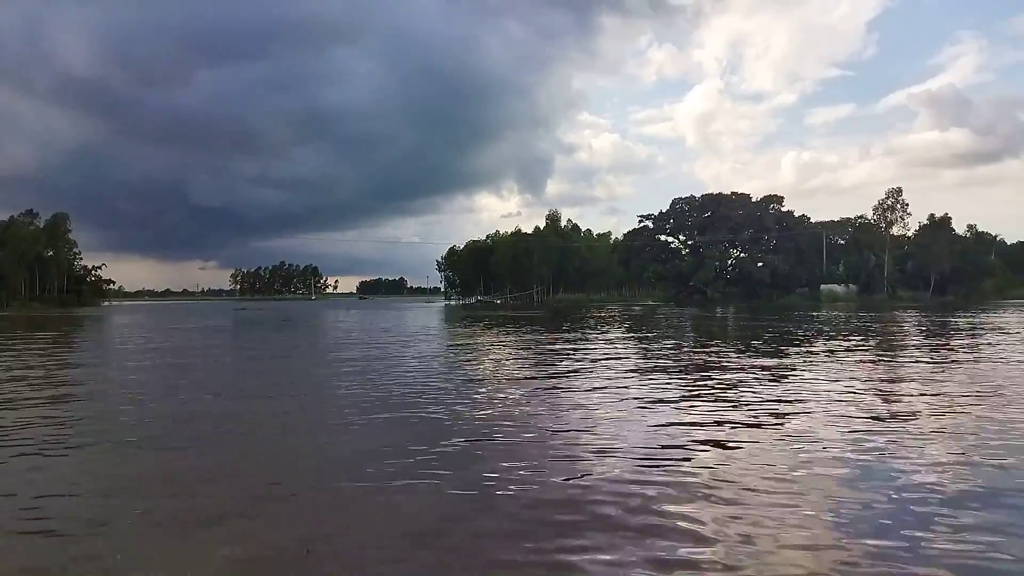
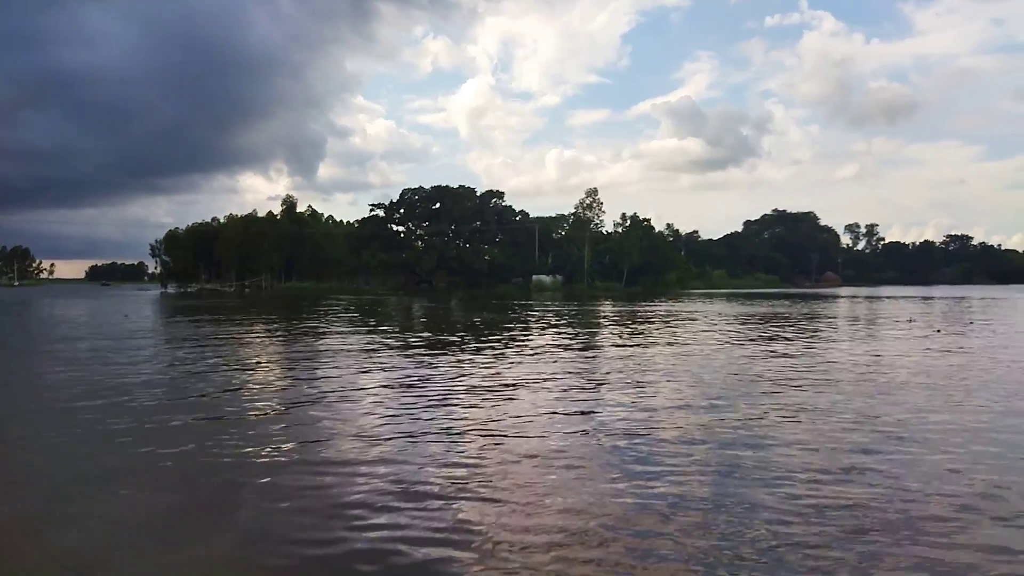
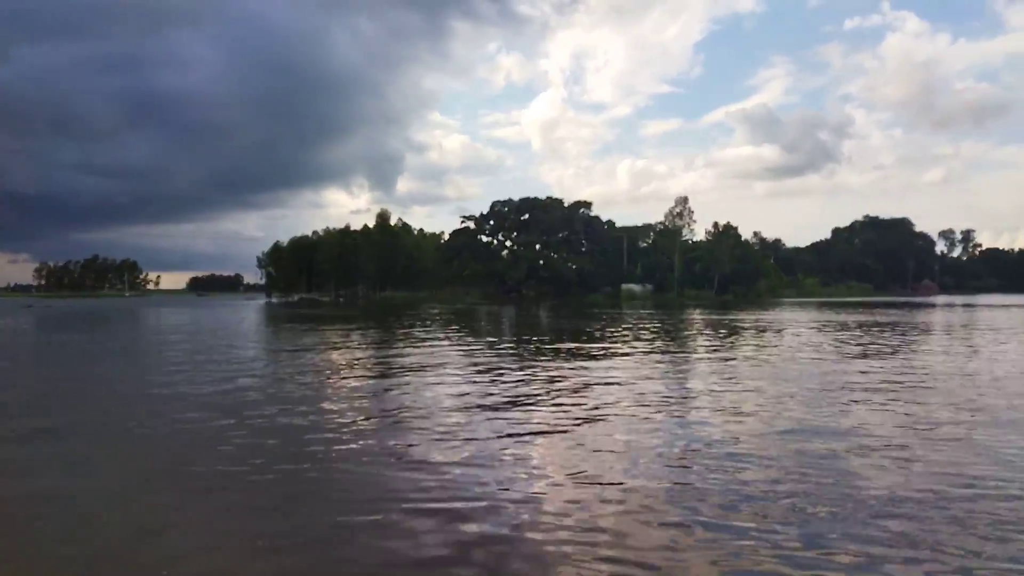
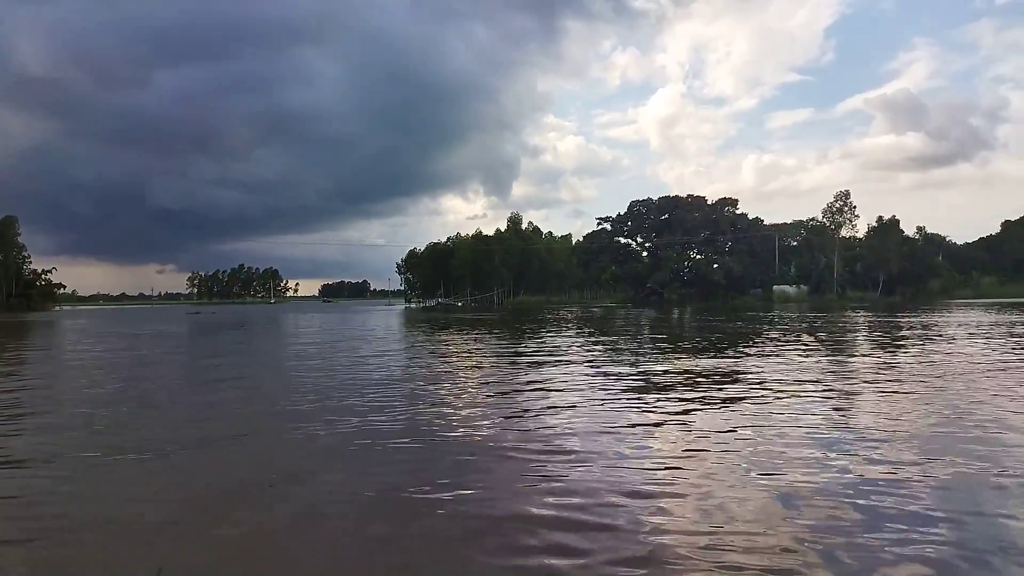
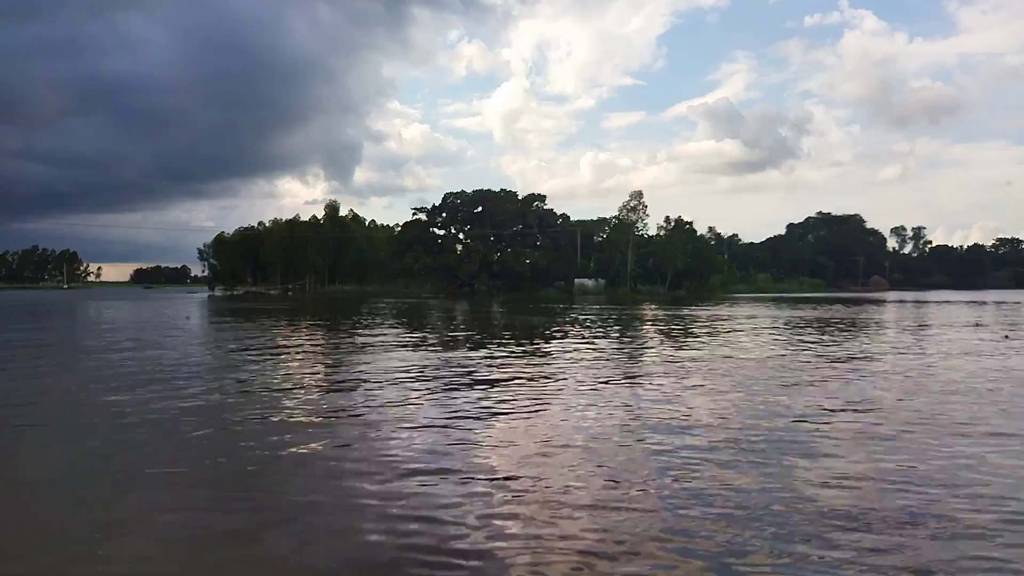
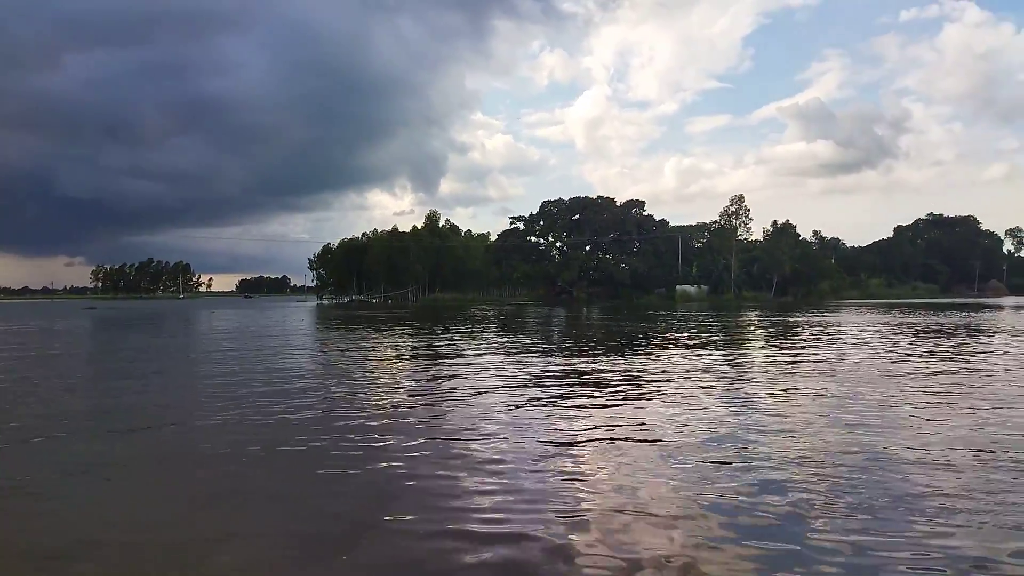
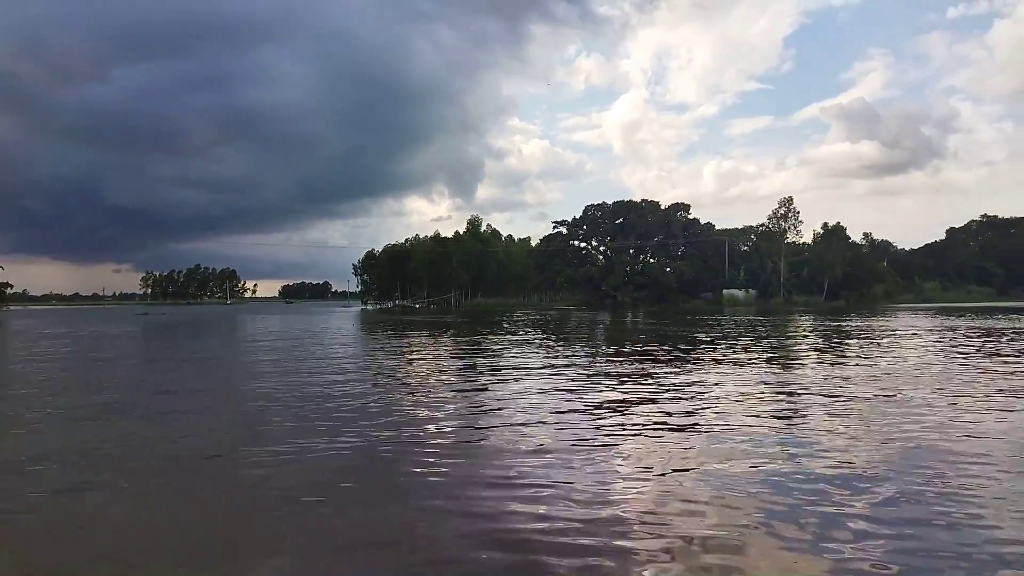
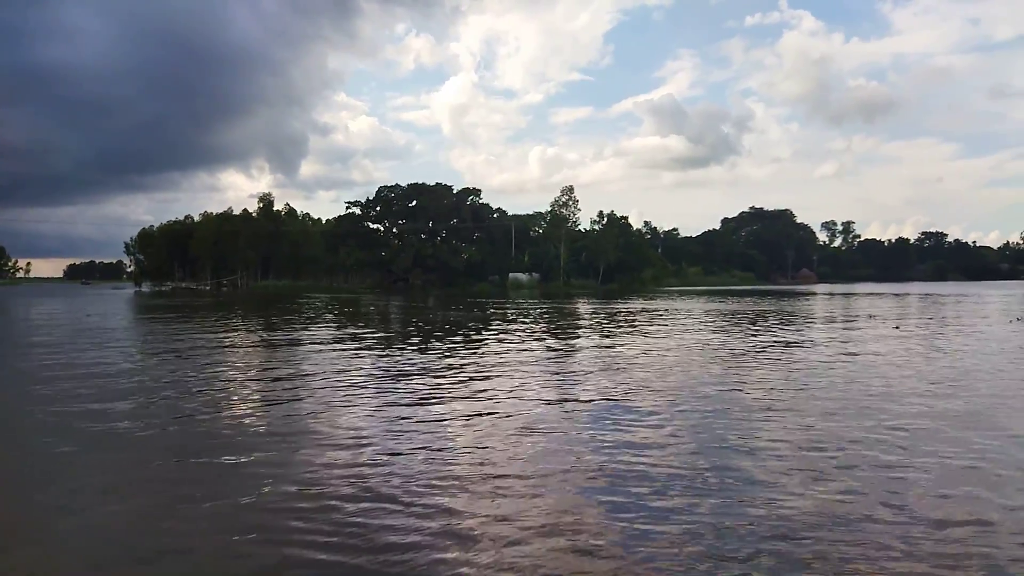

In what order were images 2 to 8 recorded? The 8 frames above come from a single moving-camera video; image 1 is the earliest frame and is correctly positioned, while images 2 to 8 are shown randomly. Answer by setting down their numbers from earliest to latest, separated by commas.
4, 7, 6, 3, 5, 2, 8
